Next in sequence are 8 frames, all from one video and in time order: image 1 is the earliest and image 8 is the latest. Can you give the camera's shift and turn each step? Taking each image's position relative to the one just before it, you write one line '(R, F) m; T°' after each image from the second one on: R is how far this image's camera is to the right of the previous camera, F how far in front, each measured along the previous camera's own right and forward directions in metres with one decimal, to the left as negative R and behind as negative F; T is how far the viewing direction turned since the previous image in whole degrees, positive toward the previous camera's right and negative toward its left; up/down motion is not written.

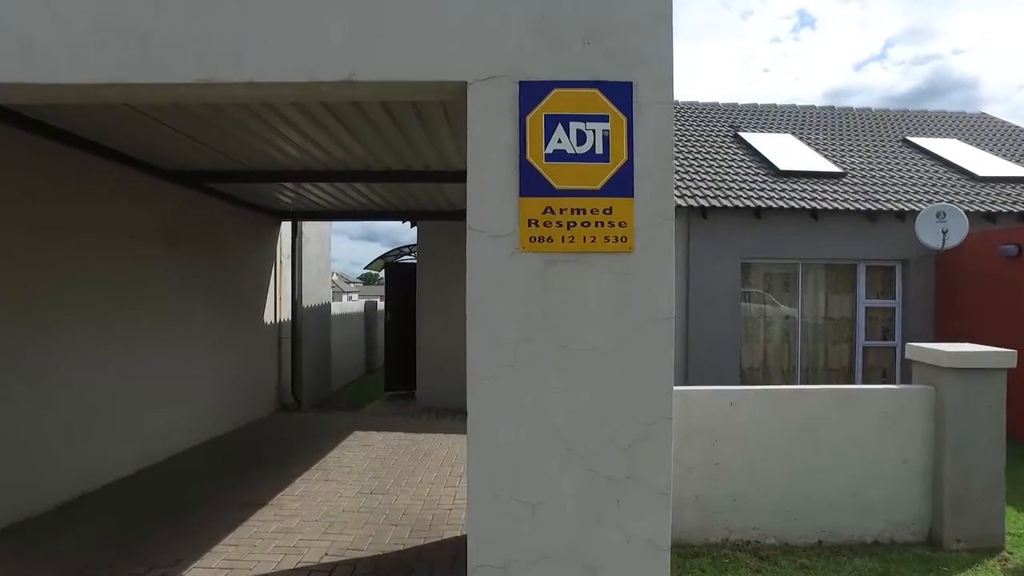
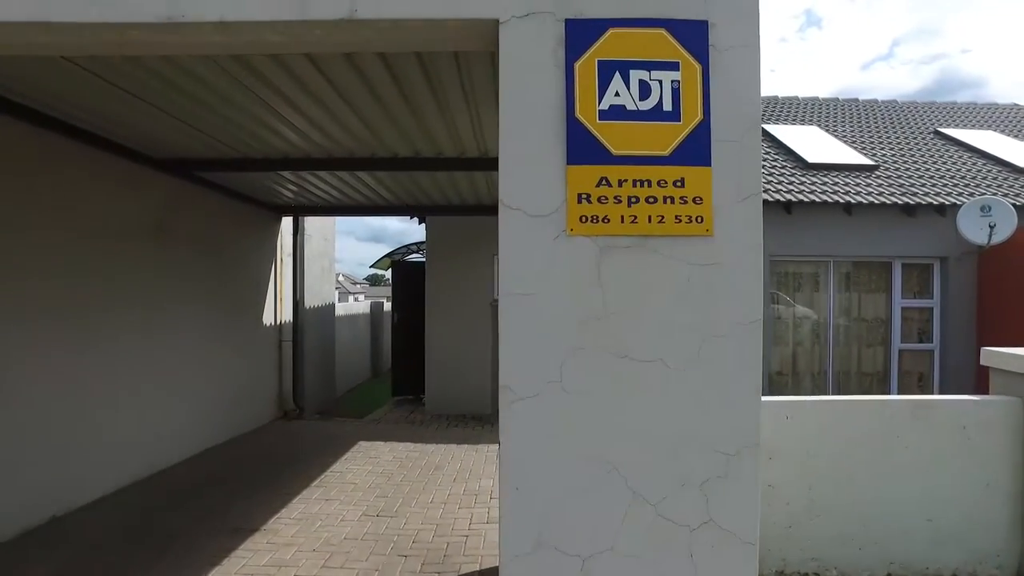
(-0.1, +0.5) m; 0°
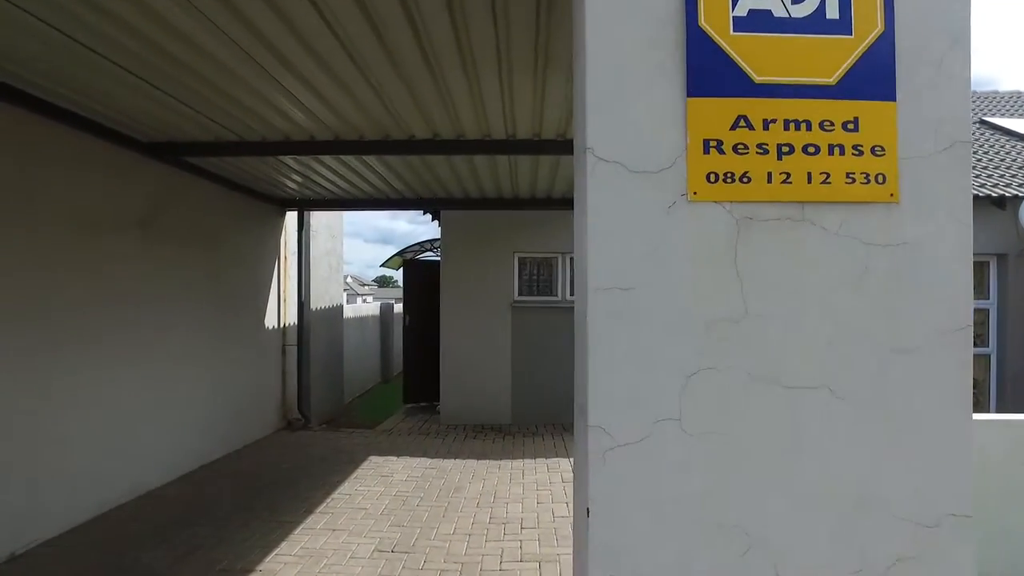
(-0.1, +0.6) m; -1°
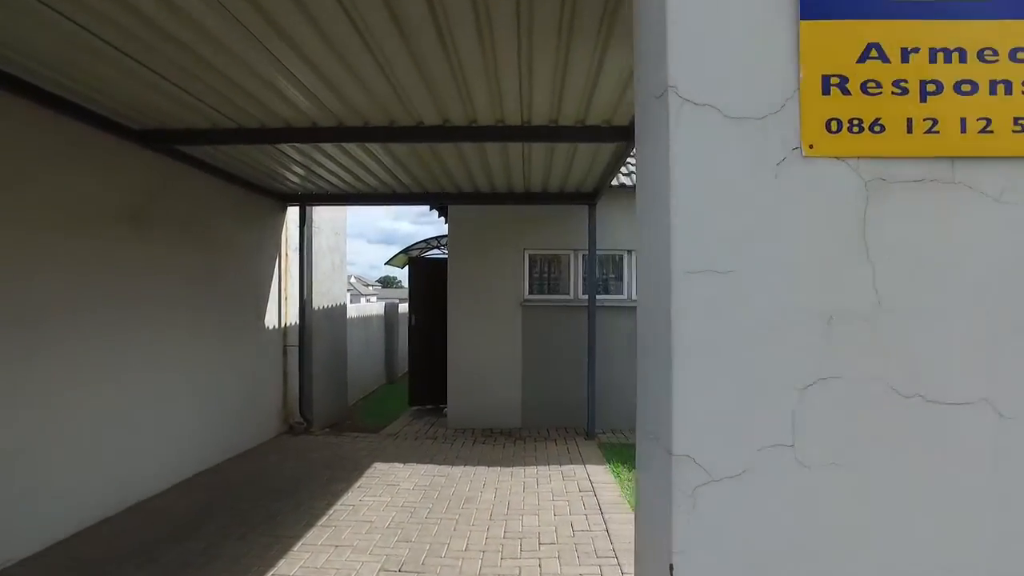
(-0.1, +0.3) m; 0°
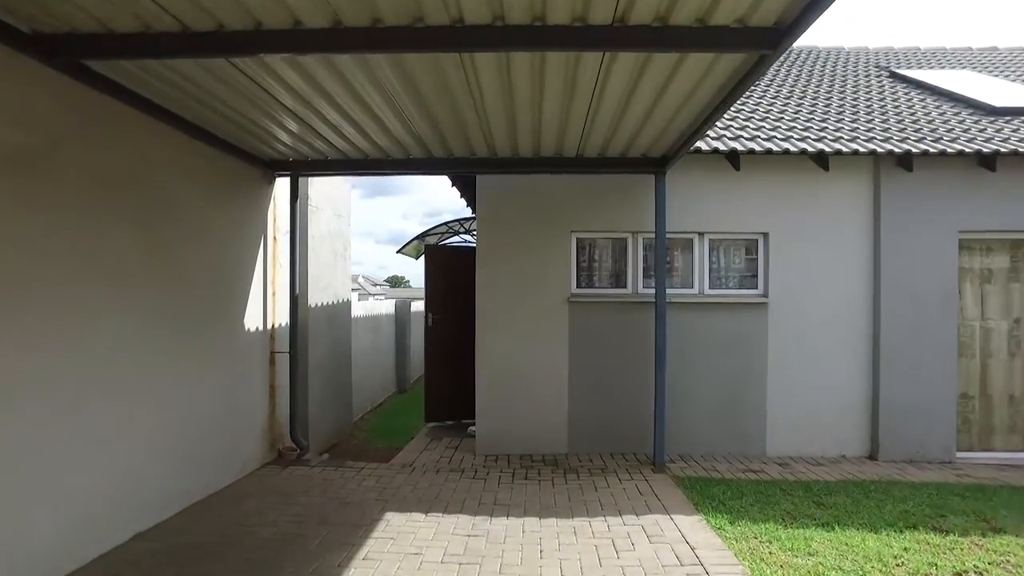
(-0.3, +1.5) m; -1°
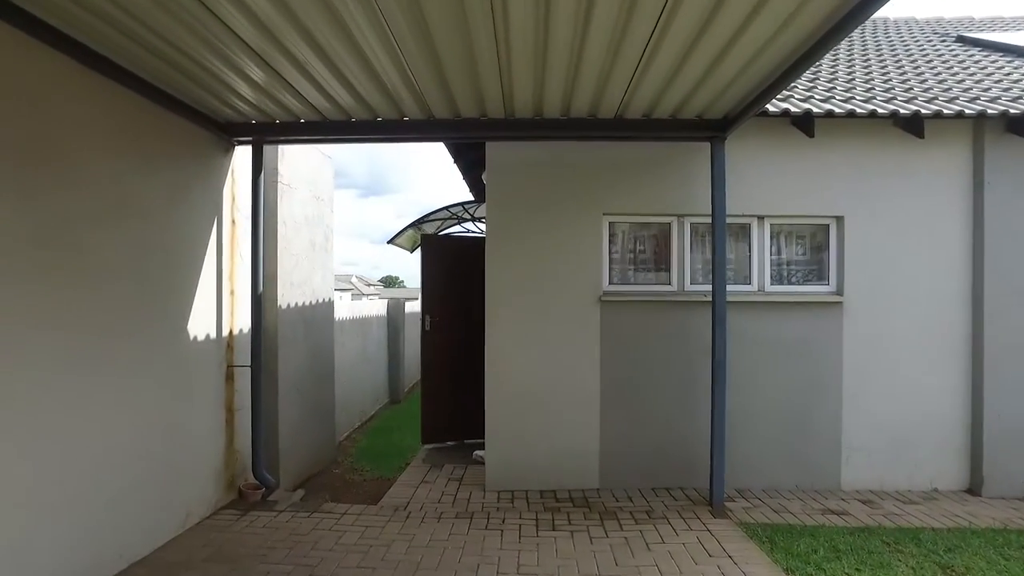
(-0.2, +1.2) m; 0°
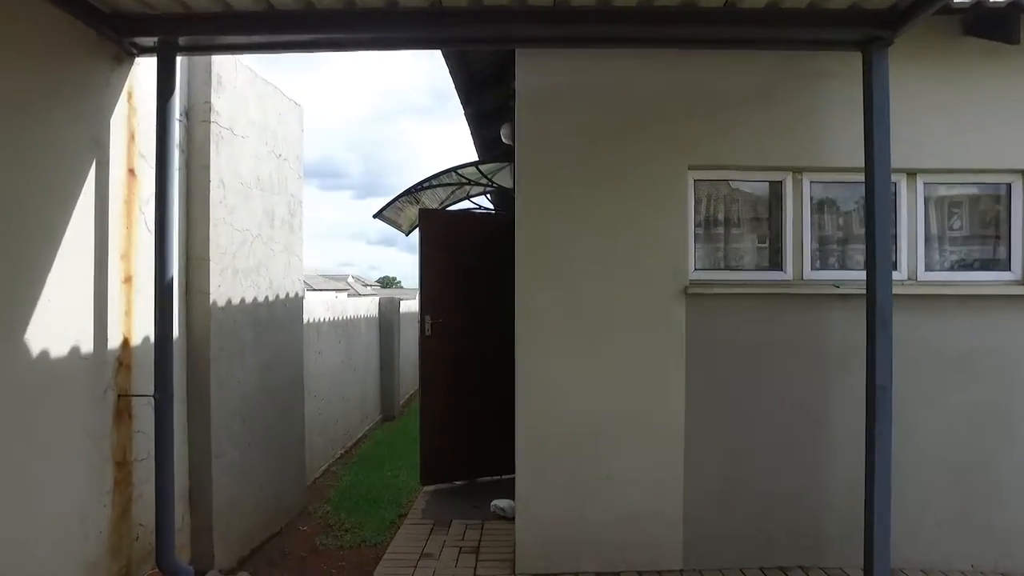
(-0.2, +1.6) m; 0°
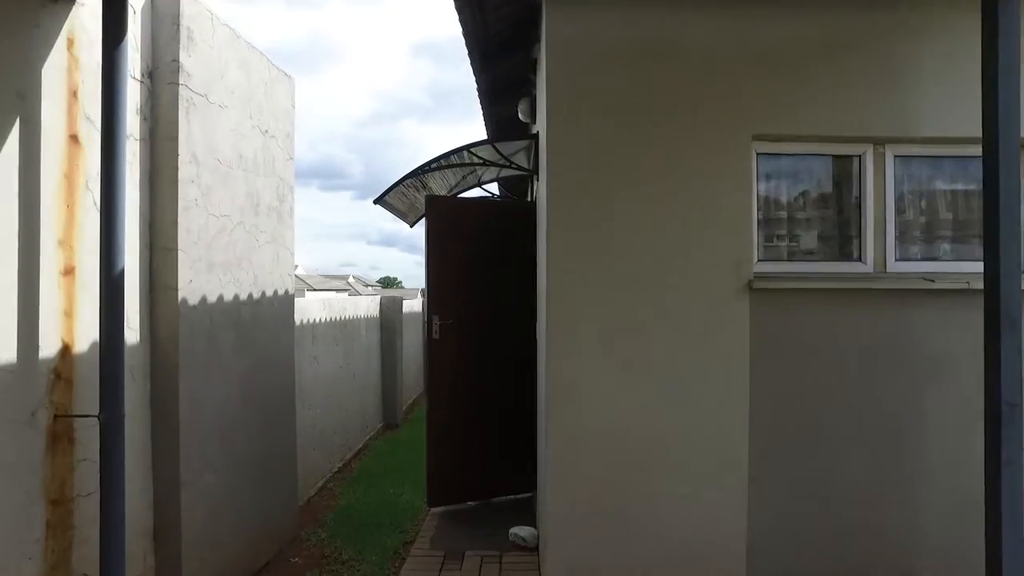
(-0.1, +0.6) m; 0°
